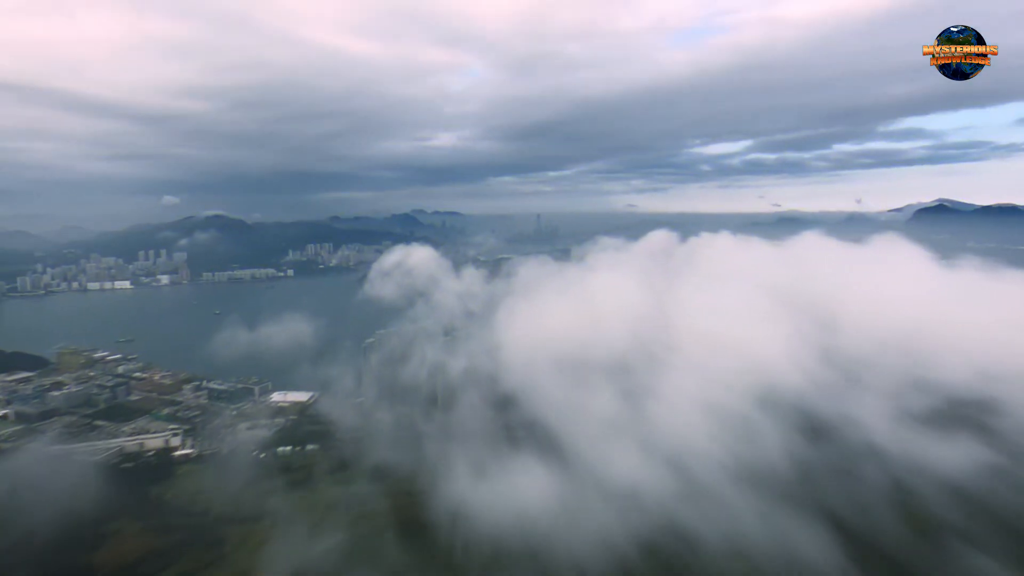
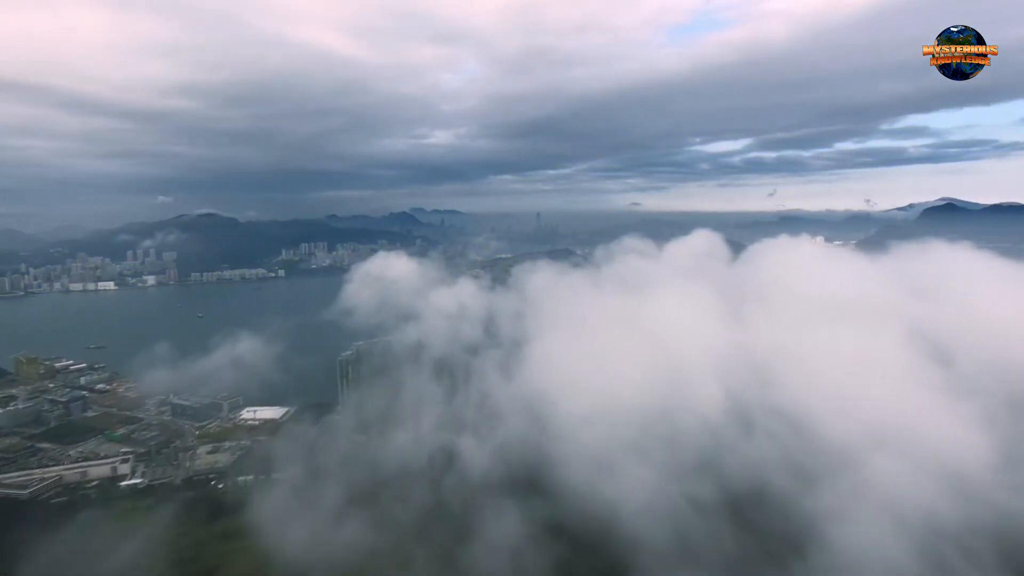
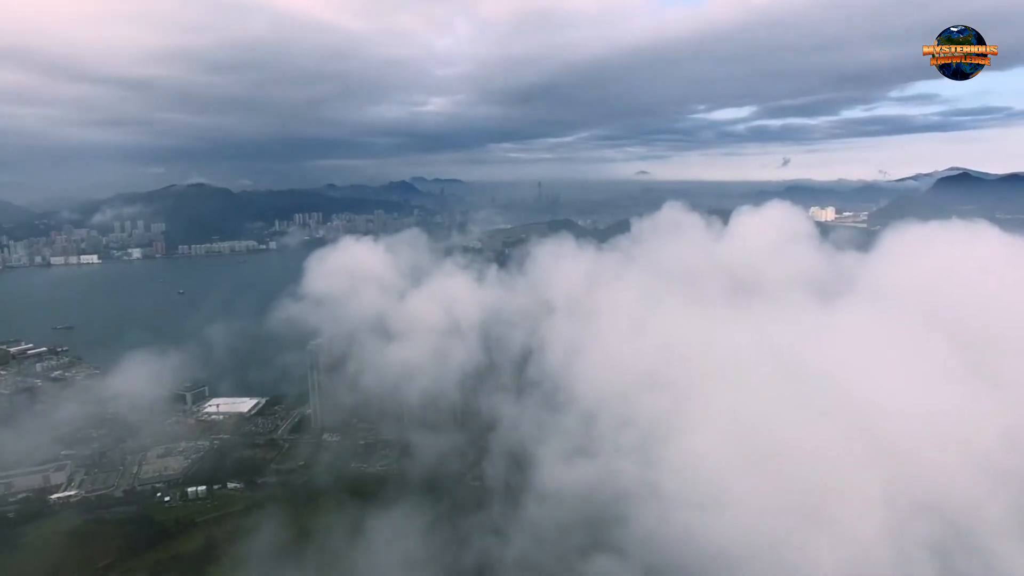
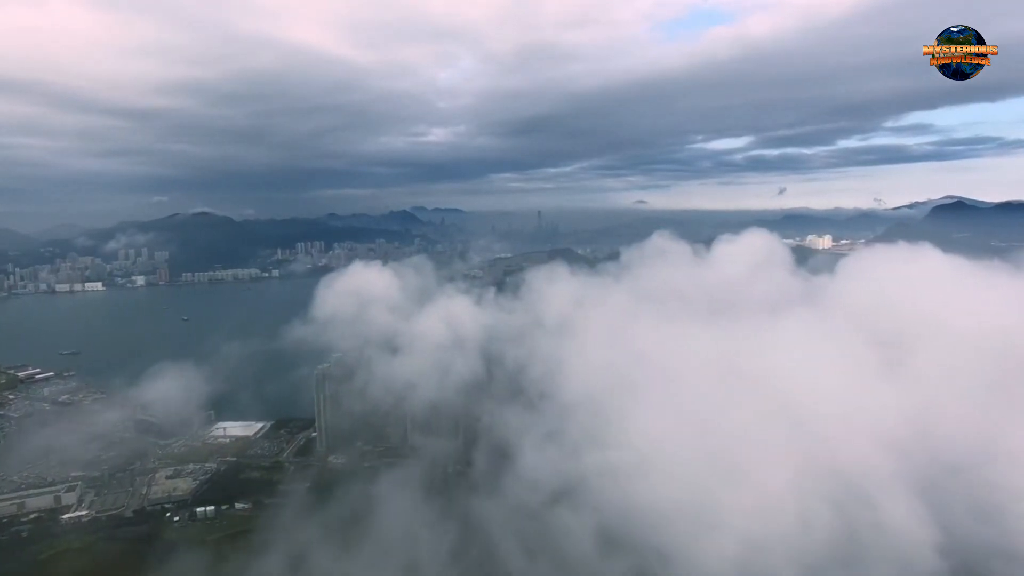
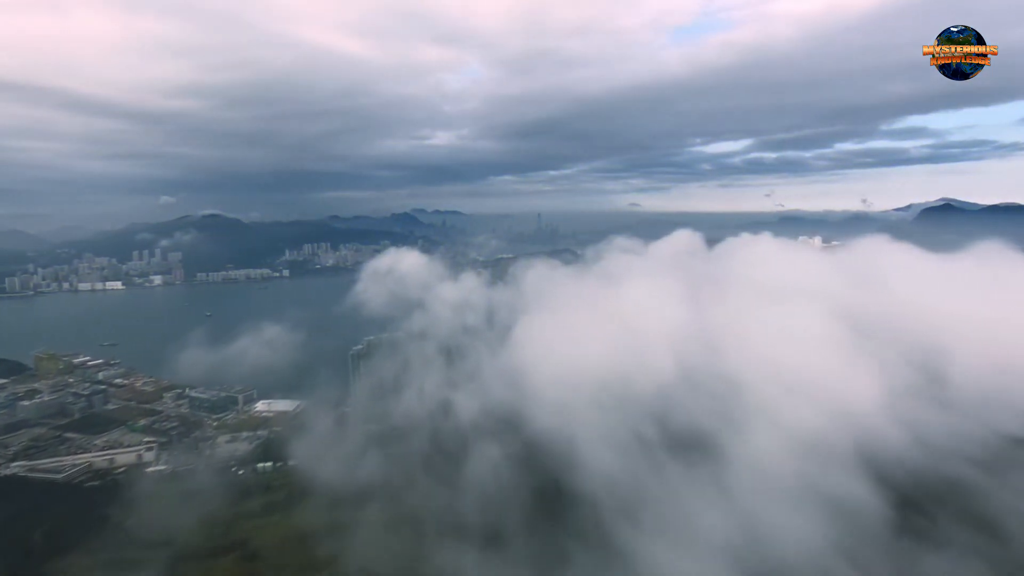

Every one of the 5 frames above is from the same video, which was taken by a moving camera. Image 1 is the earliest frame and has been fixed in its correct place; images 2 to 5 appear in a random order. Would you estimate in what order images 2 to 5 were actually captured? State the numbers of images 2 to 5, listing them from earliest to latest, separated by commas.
5, 2, 4, 3
